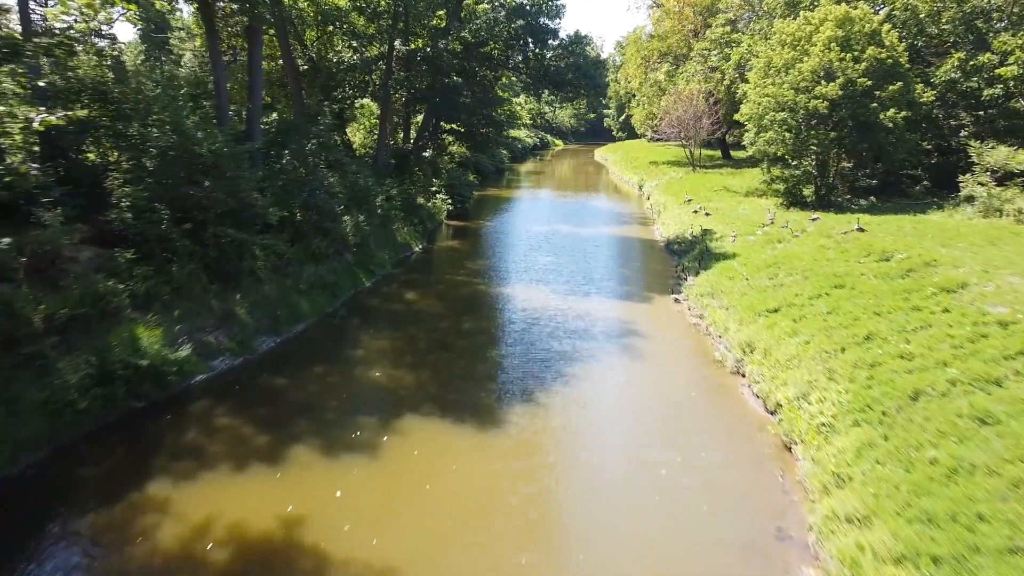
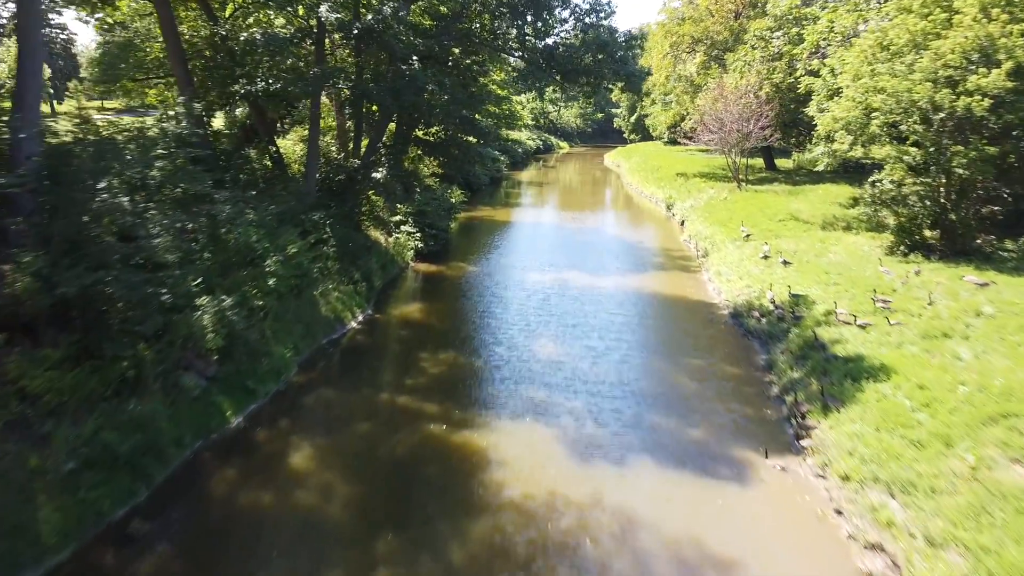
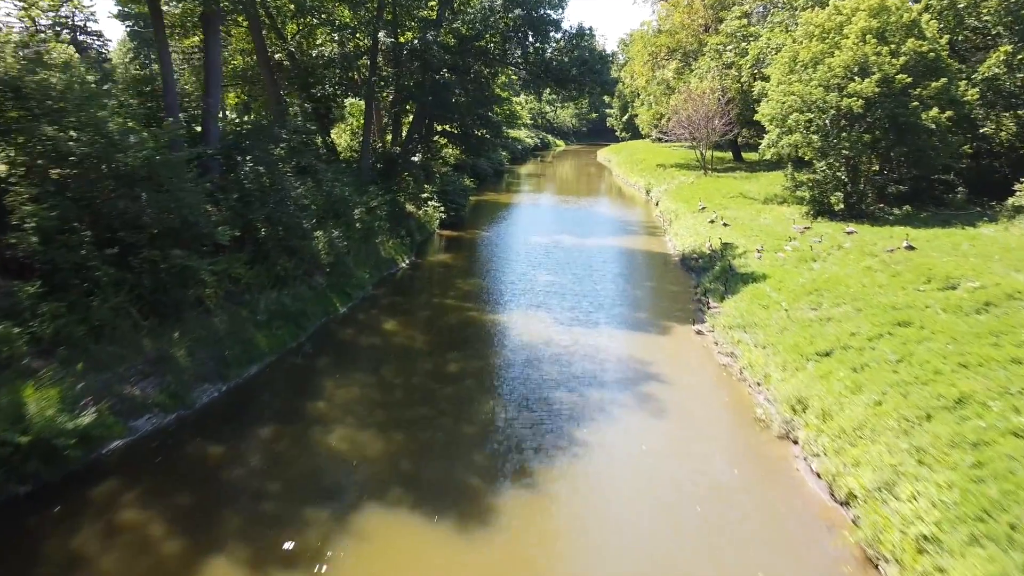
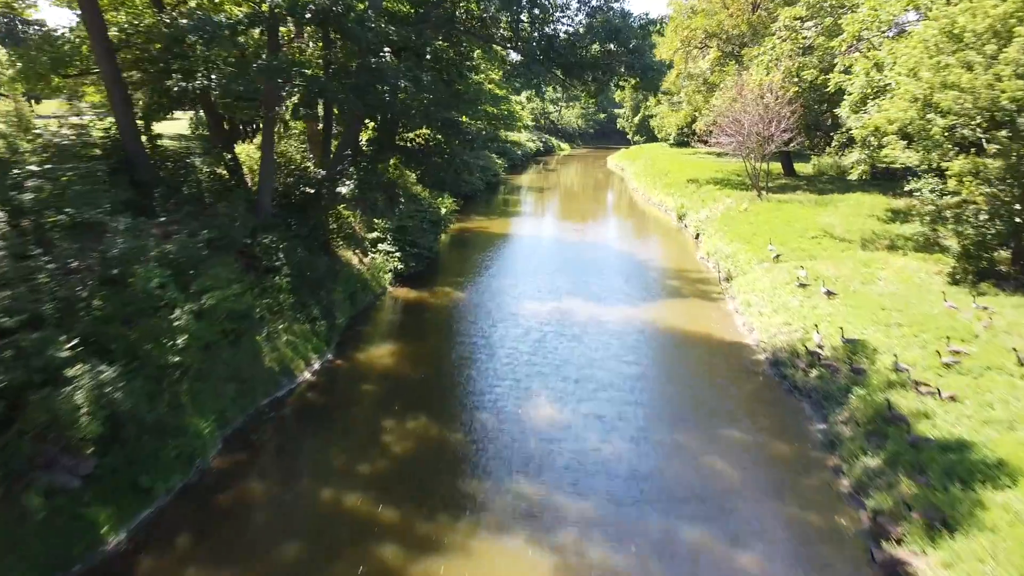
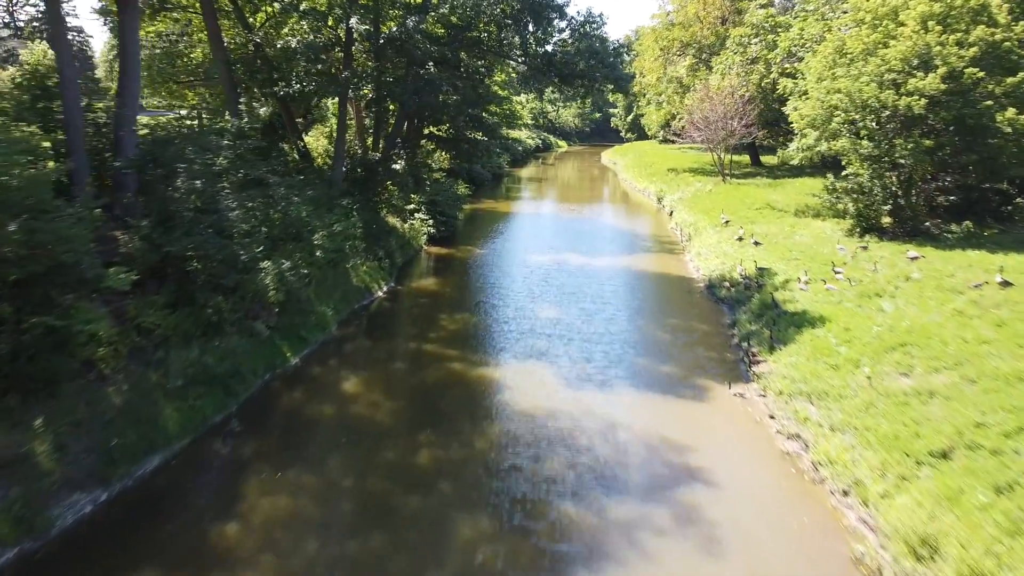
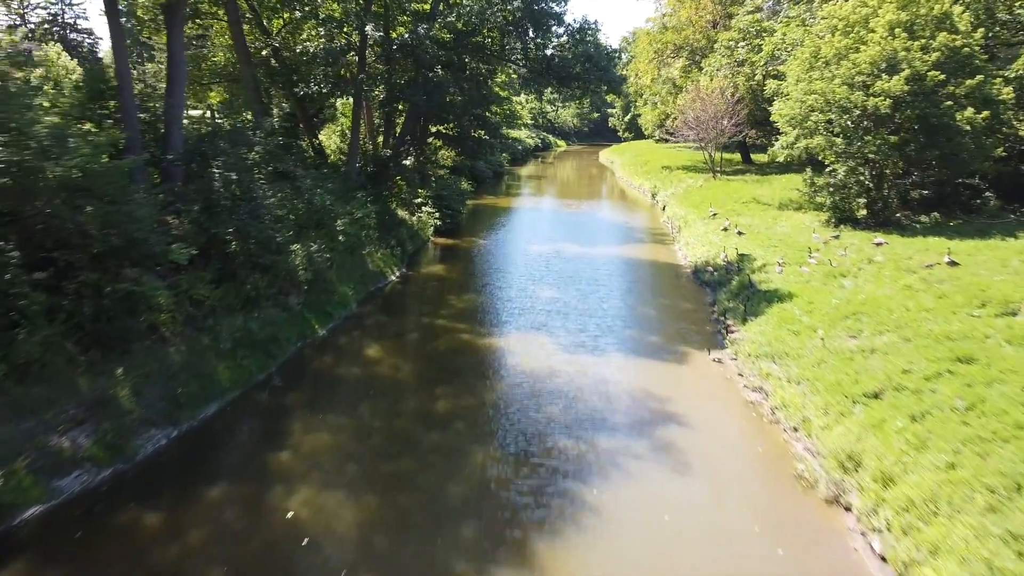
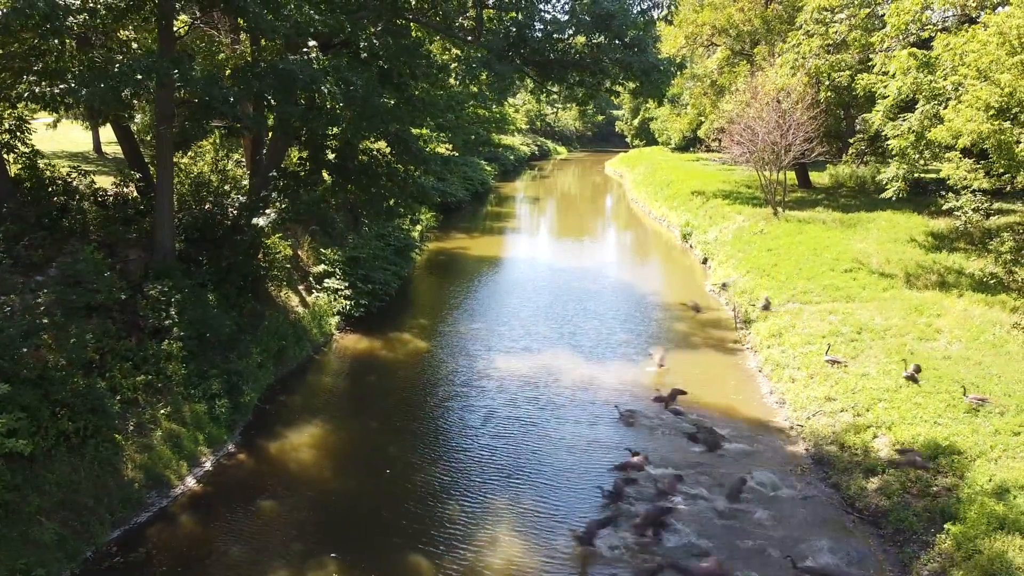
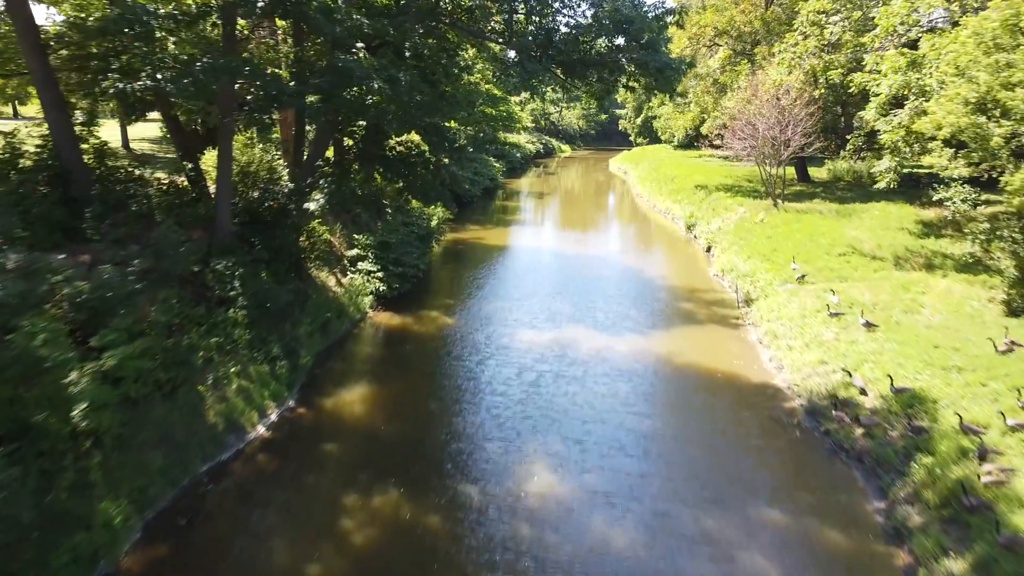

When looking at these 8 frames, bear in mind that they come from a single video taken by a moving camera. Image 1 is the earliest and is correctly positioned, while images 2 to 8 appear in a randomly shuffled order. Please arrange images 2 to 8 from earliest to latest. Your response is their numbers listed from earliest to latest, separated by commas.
3, 6, 5, 2, 4, 8, 7
